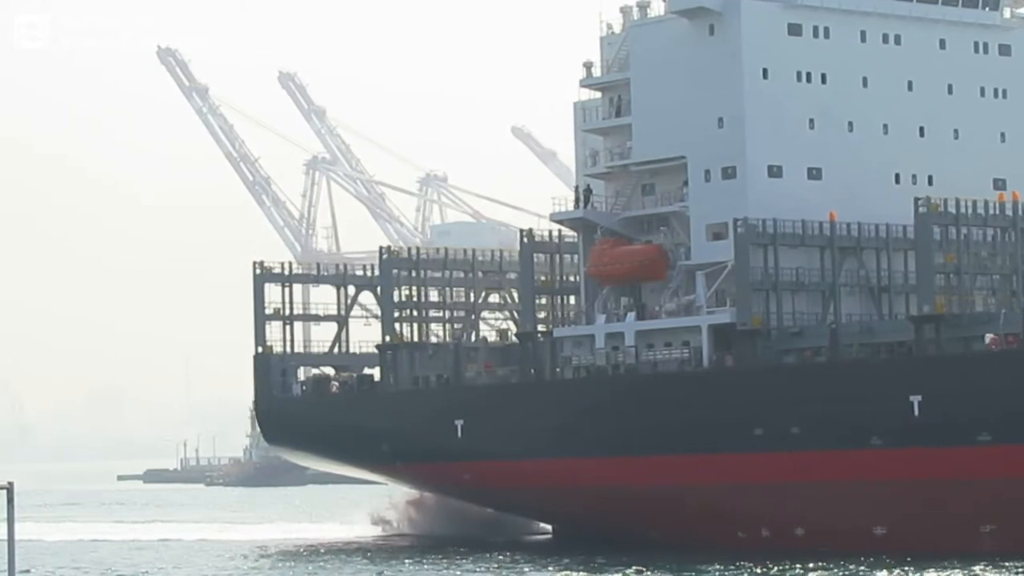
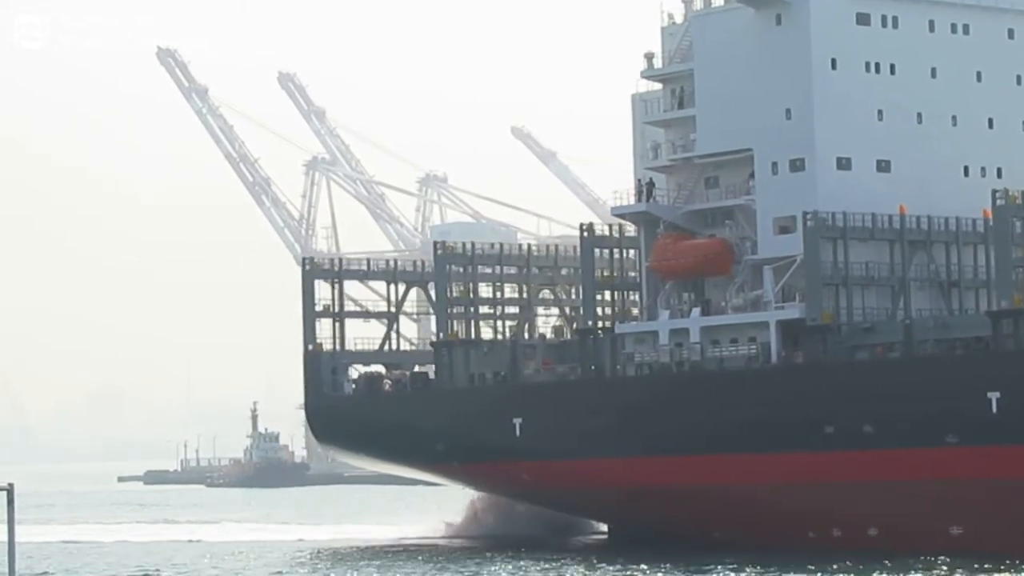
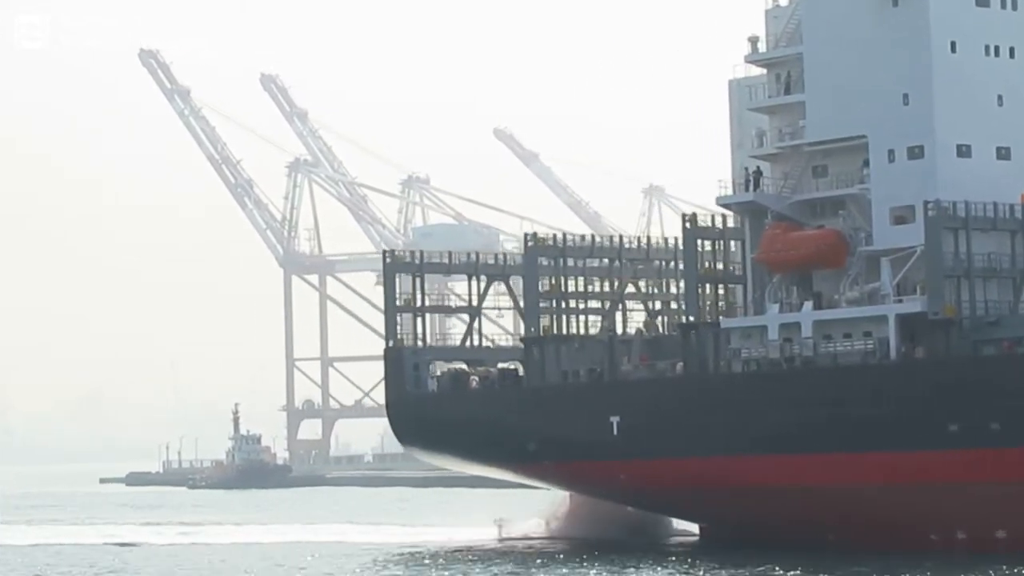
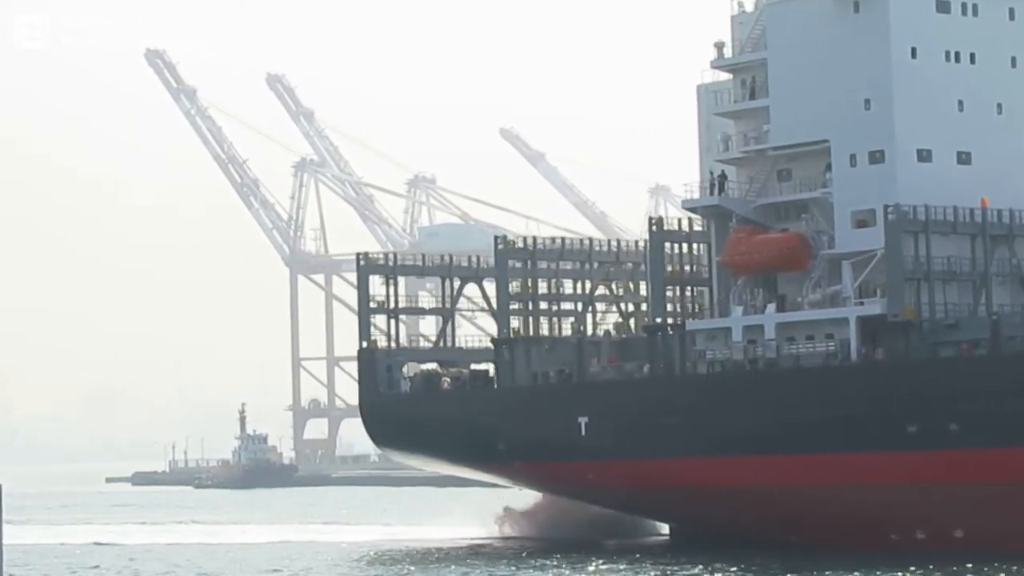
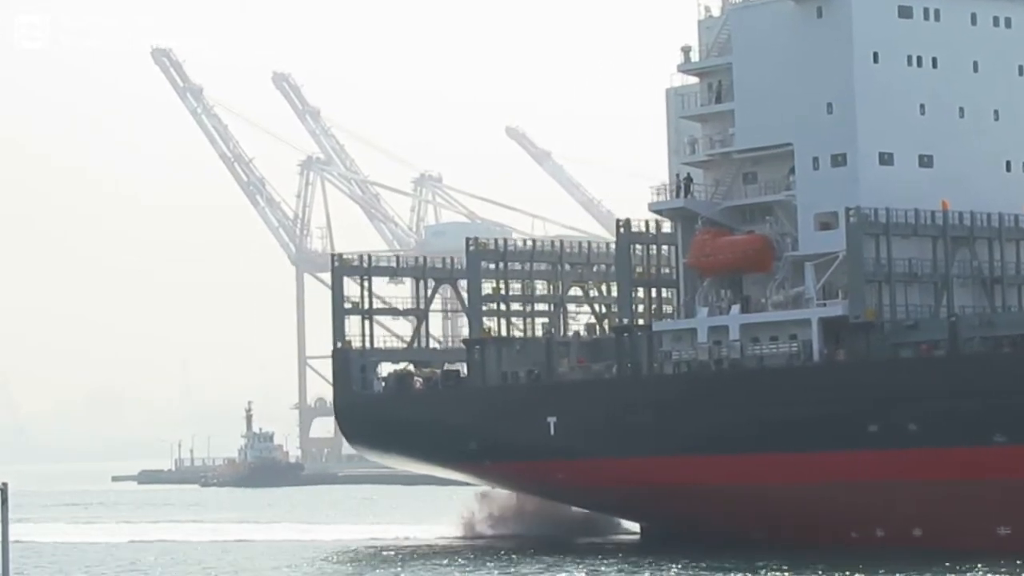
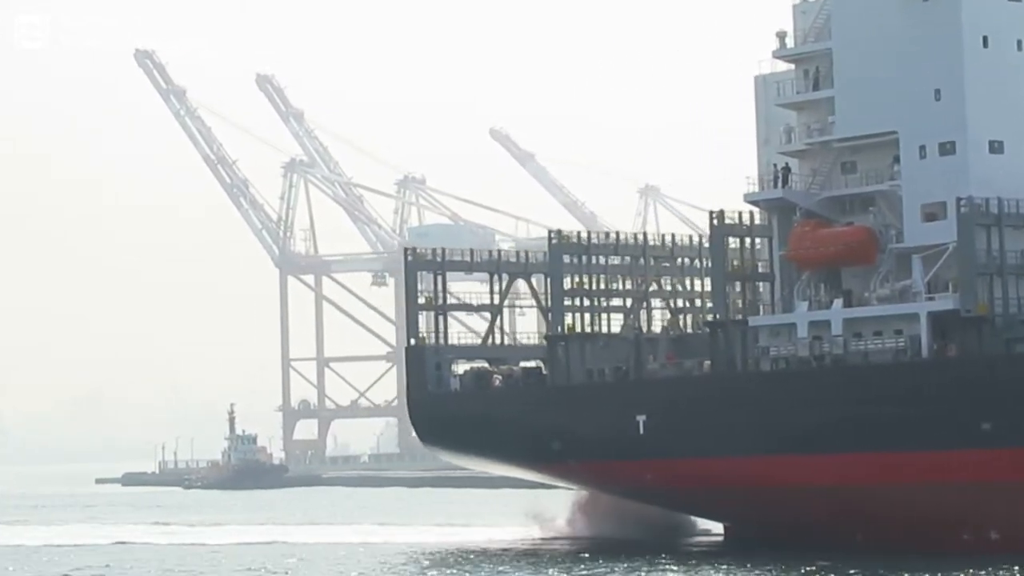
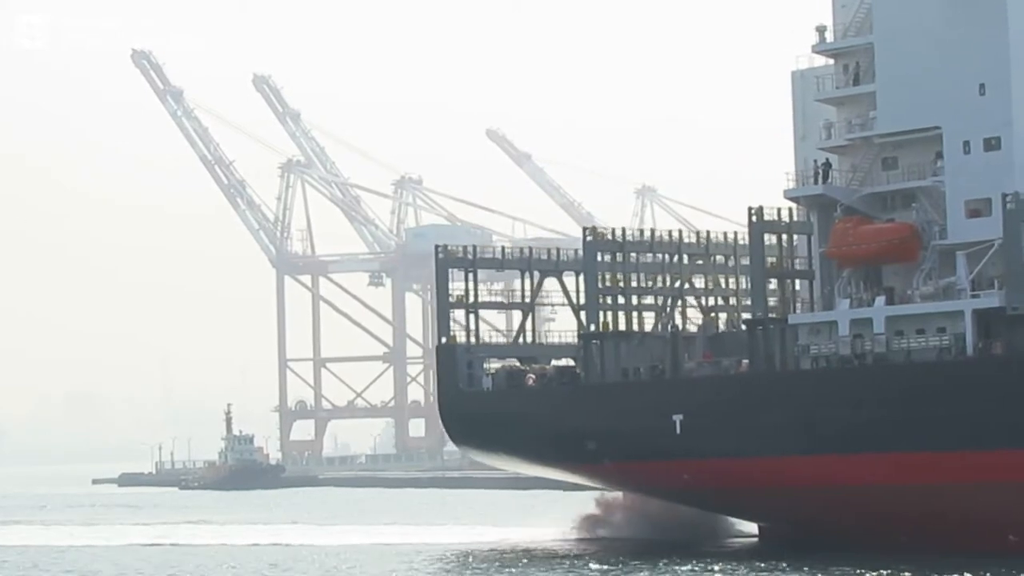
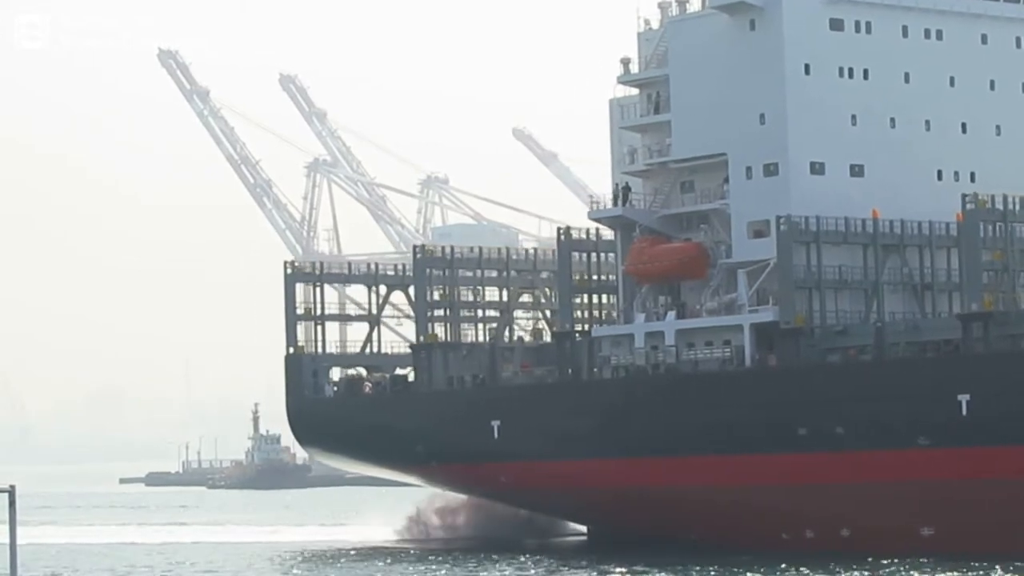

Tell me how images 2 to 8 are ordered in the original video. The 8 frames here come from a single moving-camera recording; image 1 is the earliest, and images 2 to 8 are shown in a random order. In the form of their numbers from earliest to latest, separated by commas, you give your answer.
8, 2, 5, 4, 3, 6, 7
